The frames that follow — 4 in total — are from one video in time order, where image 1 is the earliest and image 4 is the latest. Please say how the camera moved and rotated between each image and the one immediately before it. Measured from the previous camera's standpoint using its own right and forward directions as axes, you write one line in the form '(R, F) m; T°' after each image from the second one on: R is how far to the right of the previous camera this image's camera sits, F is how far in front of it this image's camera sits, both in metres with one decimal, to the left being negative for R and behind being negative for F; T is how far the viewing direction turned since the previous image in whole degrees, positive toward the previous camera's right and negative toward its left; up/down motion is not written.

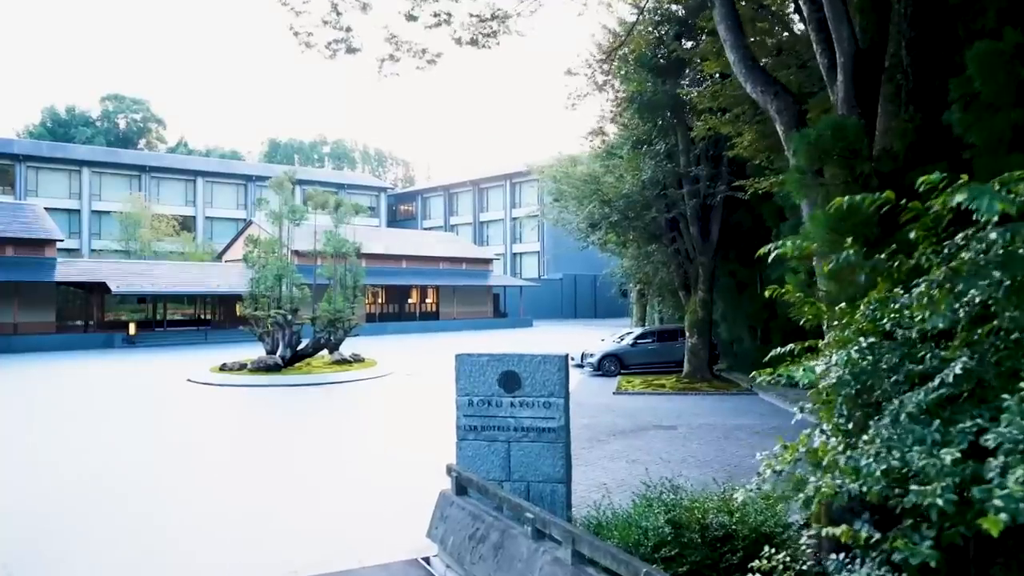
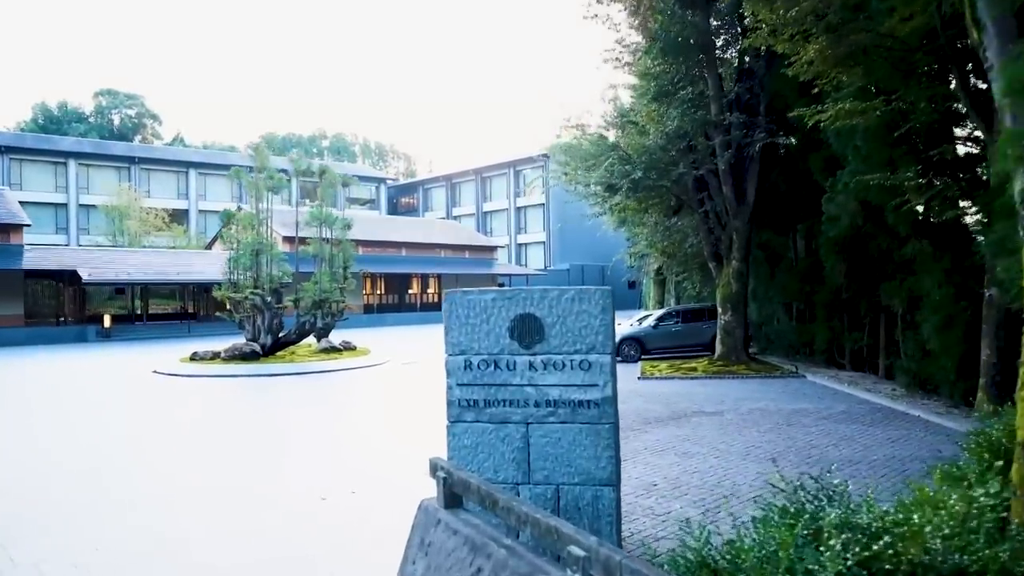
(-0.1, +2.3) m; 0°
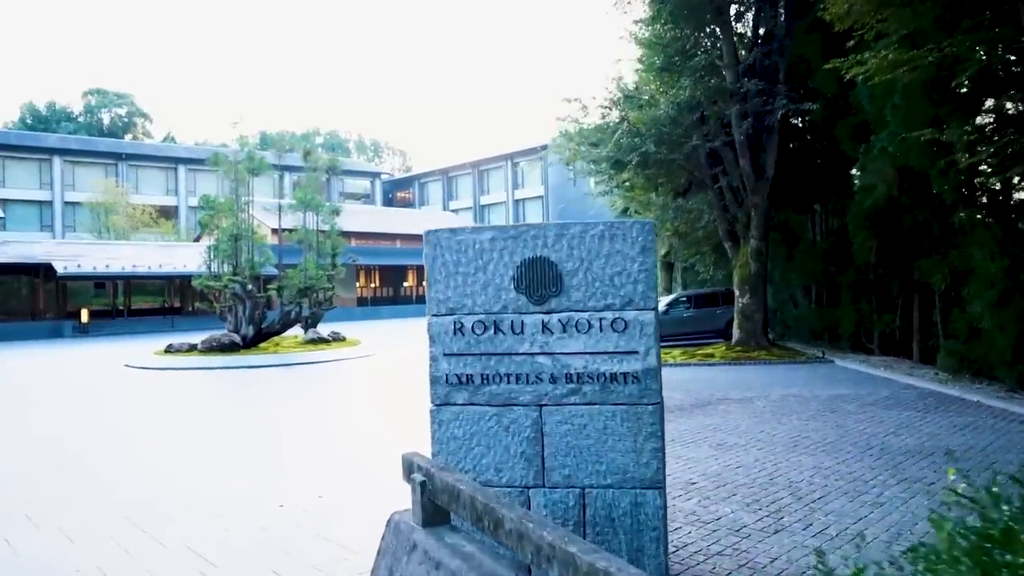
(0.0, +1.1) m; 0°
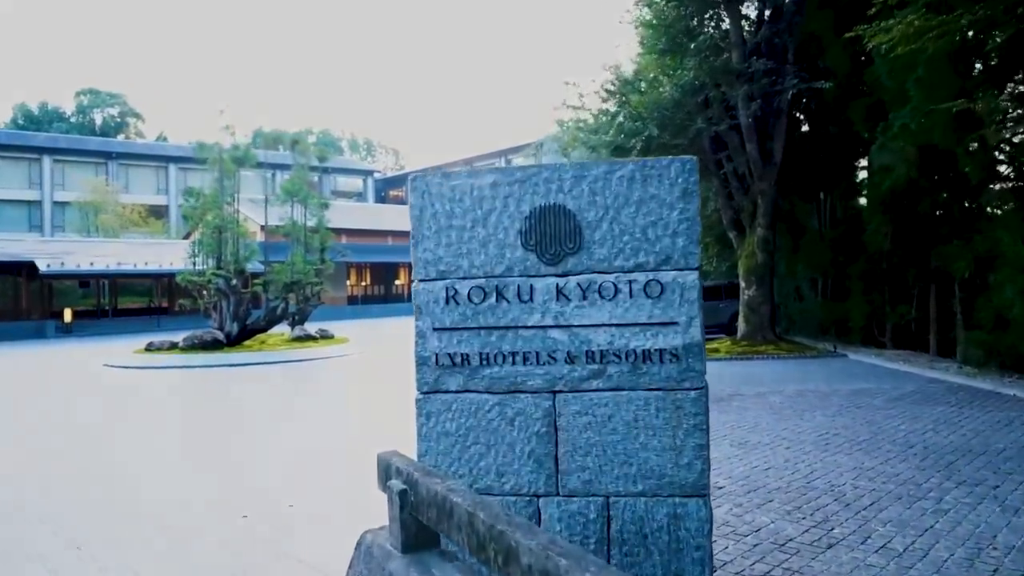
(0.0, +0.6) m; 0°
